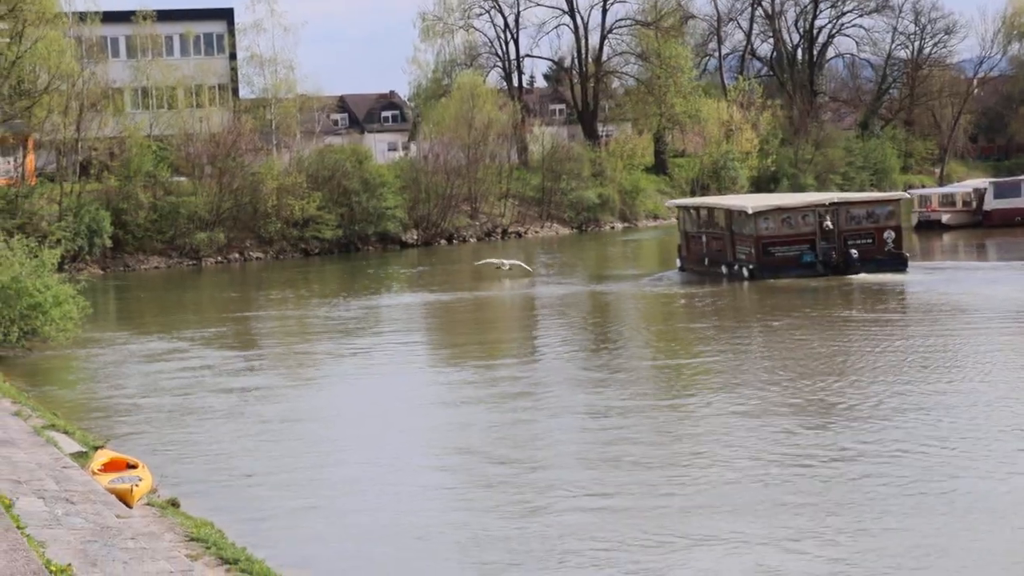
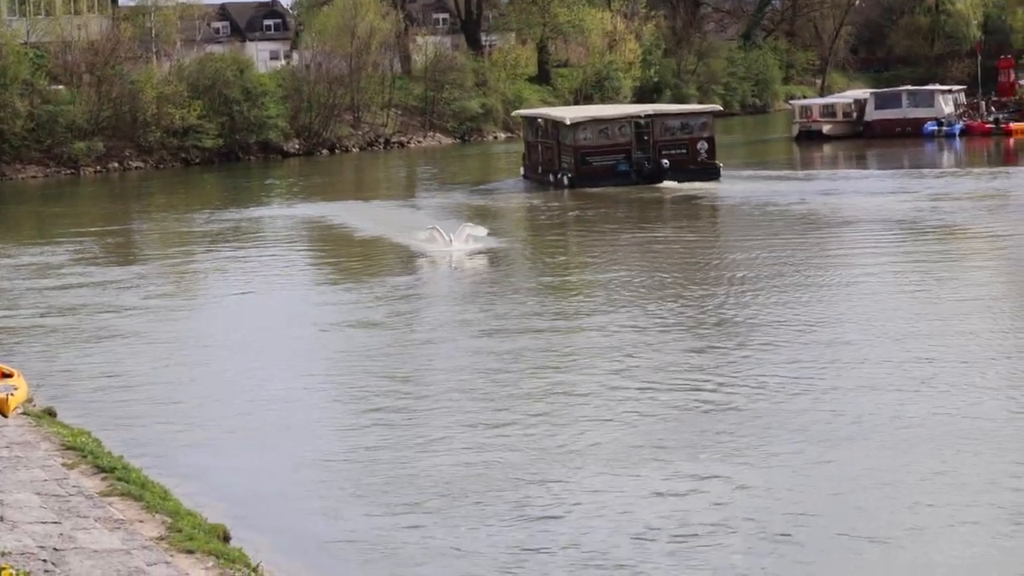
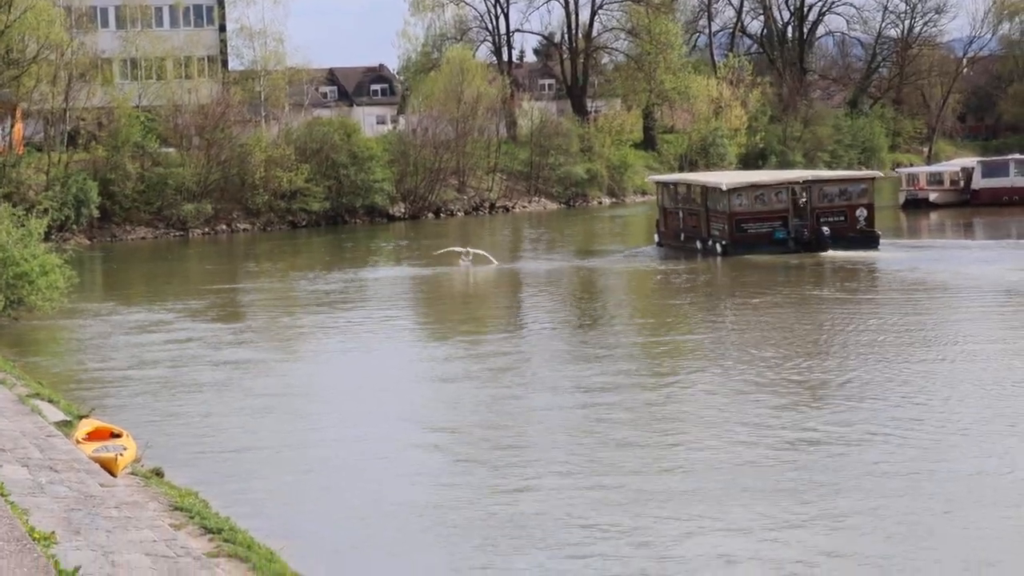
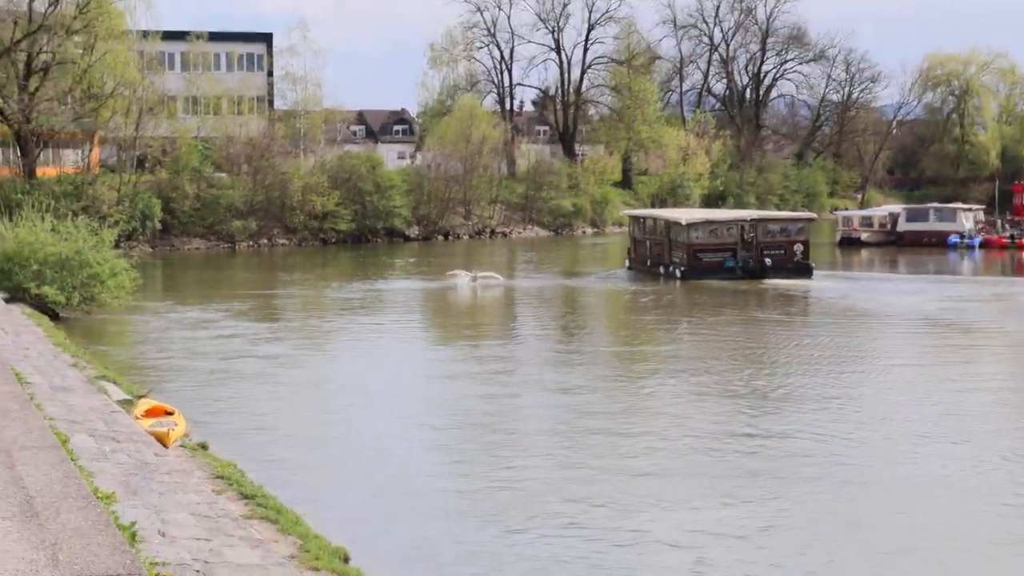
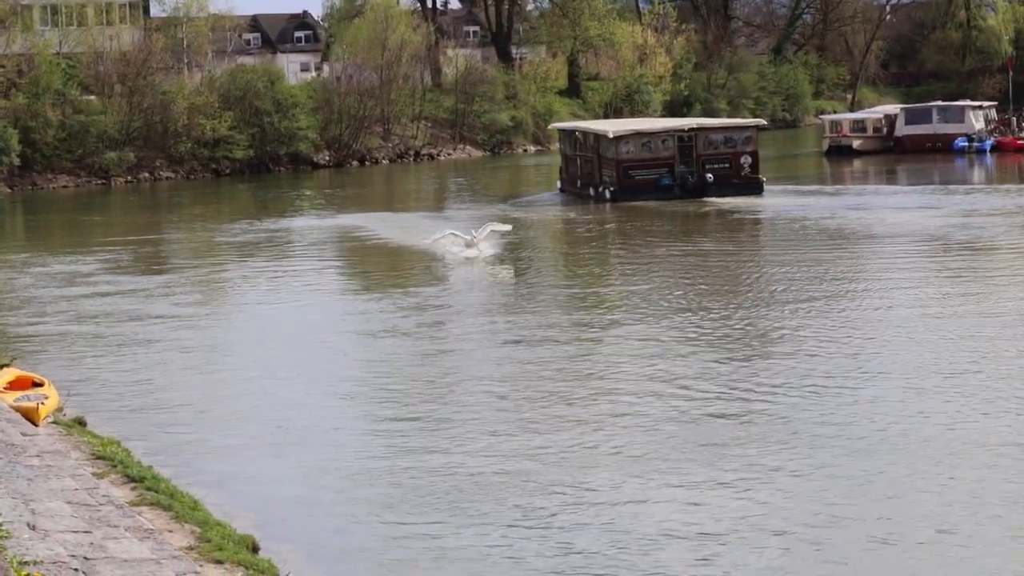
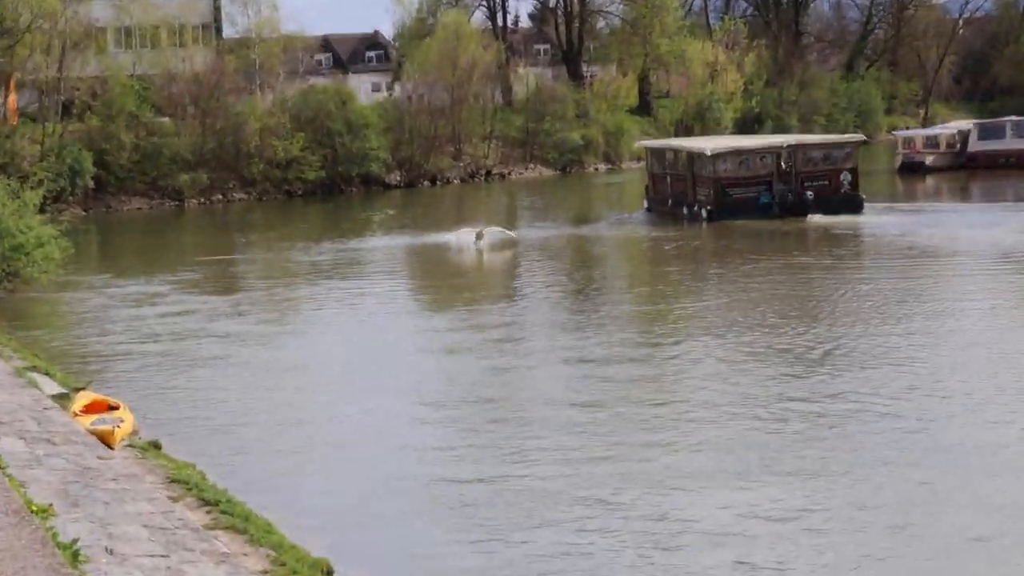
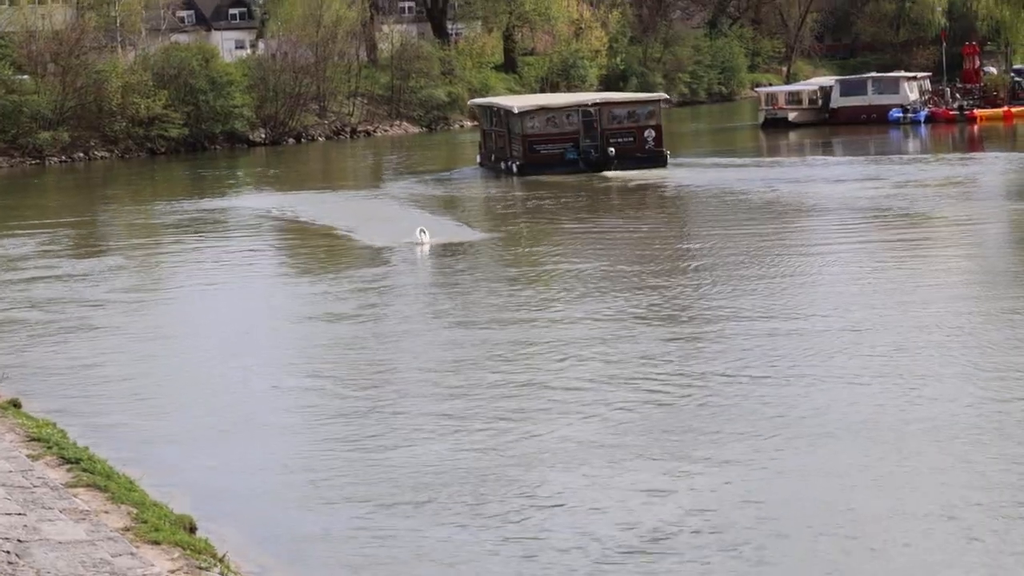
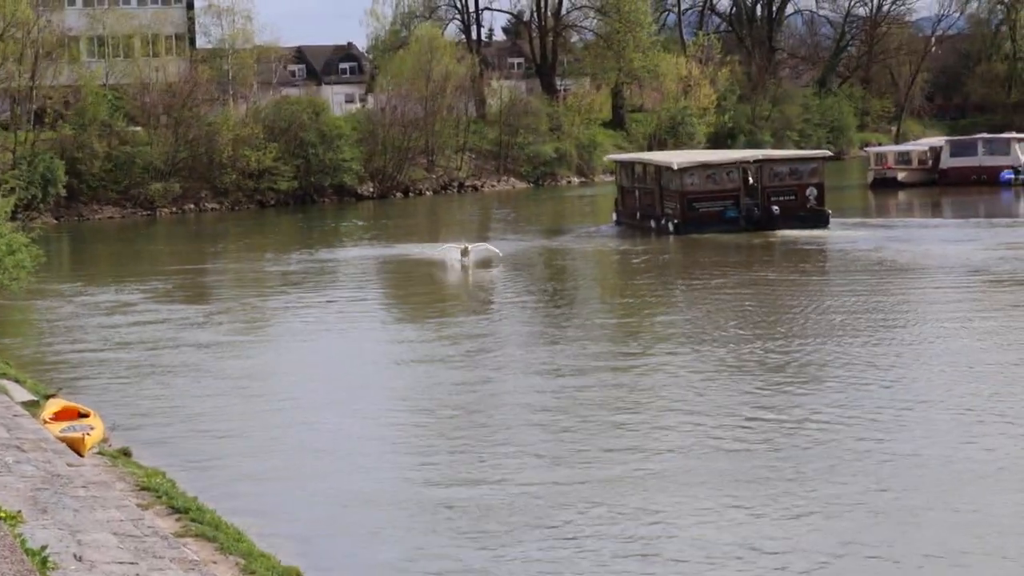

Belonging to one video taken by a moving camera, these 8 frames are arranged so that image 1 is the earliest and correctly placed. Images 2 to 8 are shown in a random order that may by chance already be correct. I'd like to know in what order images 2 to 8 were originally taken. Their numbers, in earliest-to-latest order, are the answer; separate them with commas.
3, 4, 6, 8, 5, 2, 7
